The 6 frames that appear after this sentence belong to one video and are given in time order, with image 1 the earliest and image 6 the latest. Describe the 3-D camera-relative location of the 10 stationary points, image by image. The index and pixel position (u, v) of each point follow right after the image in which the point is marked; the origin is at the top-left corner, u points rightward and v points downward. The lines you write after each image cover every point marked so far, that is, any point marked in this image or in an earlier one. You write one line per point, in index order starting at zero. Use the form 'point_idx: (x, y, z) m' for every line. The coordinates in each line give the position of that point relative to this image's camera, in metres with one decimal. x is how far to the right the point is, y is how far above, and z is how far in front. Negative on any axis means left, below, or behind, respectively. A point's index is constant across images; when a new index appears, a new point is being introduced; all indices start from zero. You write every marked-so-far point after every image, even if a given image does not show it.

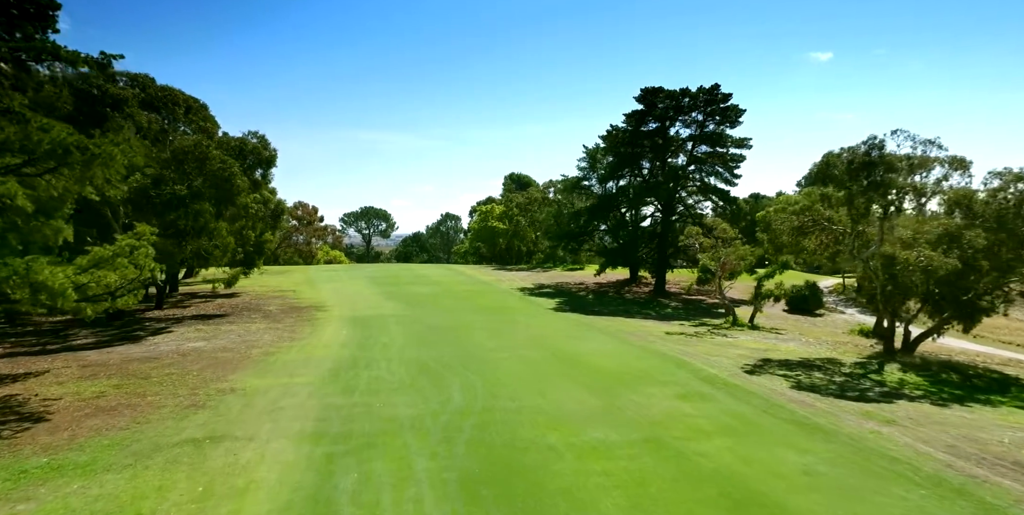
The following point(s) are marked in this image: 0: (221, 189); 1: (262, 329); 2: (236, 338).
0: (-8.4, +2.0, +19.6) m
1: (-7.0, -2.0, +18.8) m
2: (-7.0, -2.0, +17.2) m
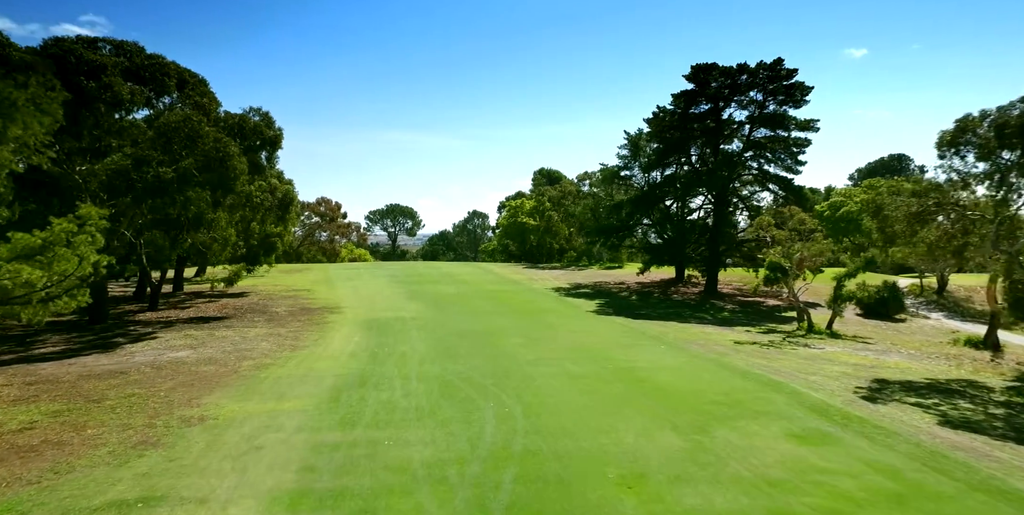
0: (-7.4, +2.2, +17.0) m
1: (-6.0, -1.9, +16.3) m
2: (-6.1, -1.9, +14.6) m
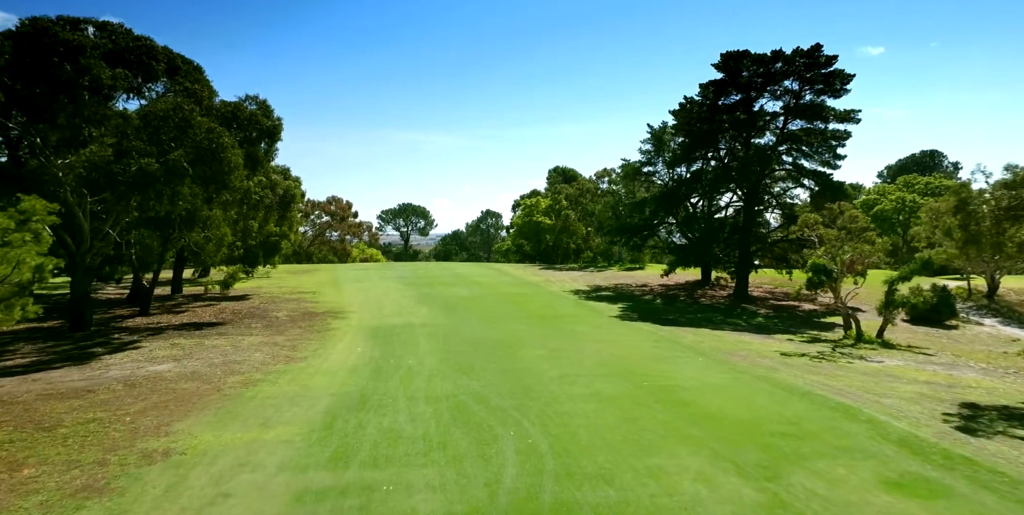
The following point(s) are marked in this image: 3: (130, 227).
0: (-7.0, +2.1, +15.6) m
1: (-5.6, -1.9, +14.8) m
2: (-5.7, -1.9, +13.1) m
3: (-9.3, +0.7, +16.4) m
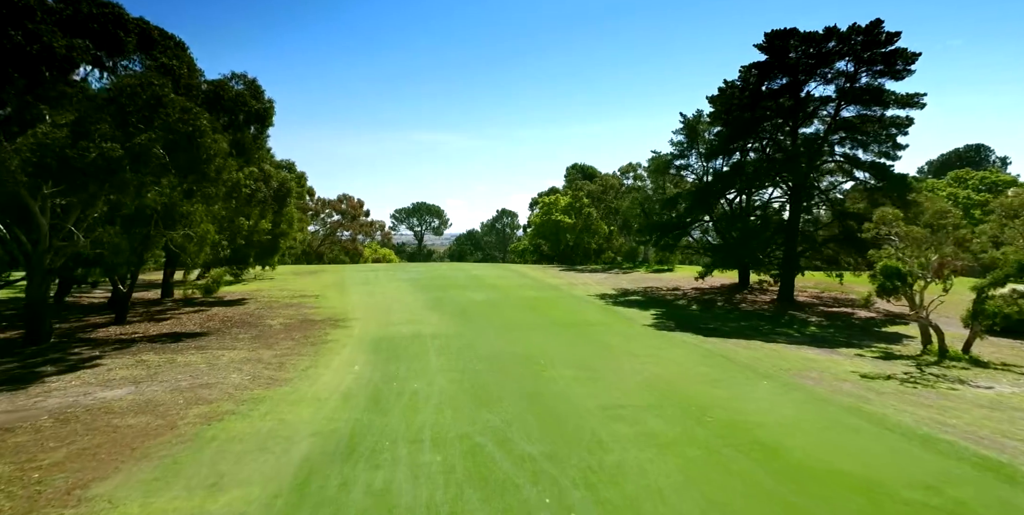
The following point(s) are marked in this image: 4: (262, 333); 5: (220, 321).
0: (-6.5, +2.1, +13.4) m
1: (-5.1, -1.9, +12.6) m
2: (-5.3, -2.0, +11.0) m
3: (-8.8, +0.7, +14.3) m
4: (-6.1, -1.8, +16.4) m
5: (-7.7, -1.7, +17.8) m
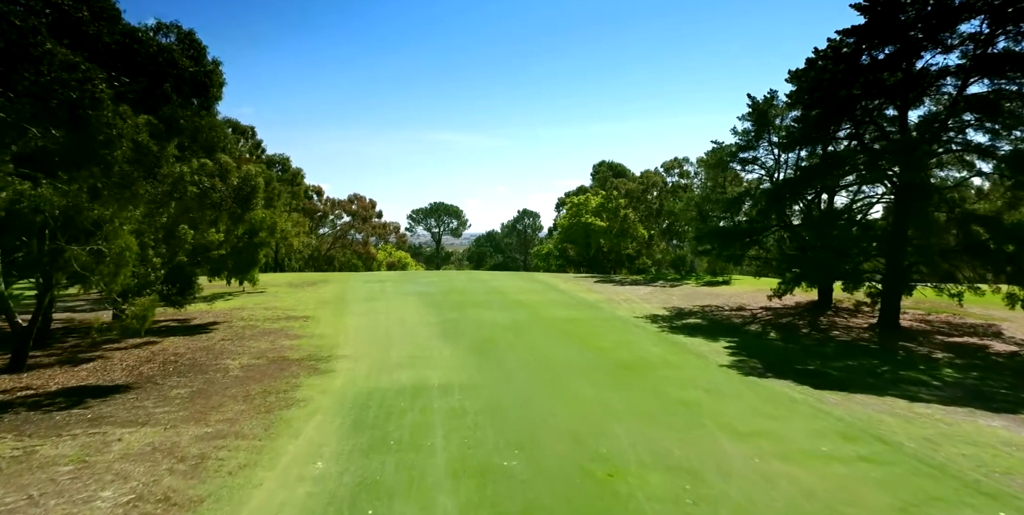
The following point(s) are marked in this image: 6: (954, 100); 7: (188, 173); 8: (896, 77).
0: (-5.9, +1.7, +9.0) m
1: (-4.5, -2.3, +8.1) m
2: (-4.7, -2.4, +6.5) m
3: (-8.2, +0.3, +10.0) m
4: (-5.4, -2.2, +12.0) m
5: (-7.0, -2.1, +13.4) m
6: (+11.7, +4.1, +17.8) m
7: (-6.0, +1.6, +12.7) m
8: (+10.4, +4.9, +18.1) m
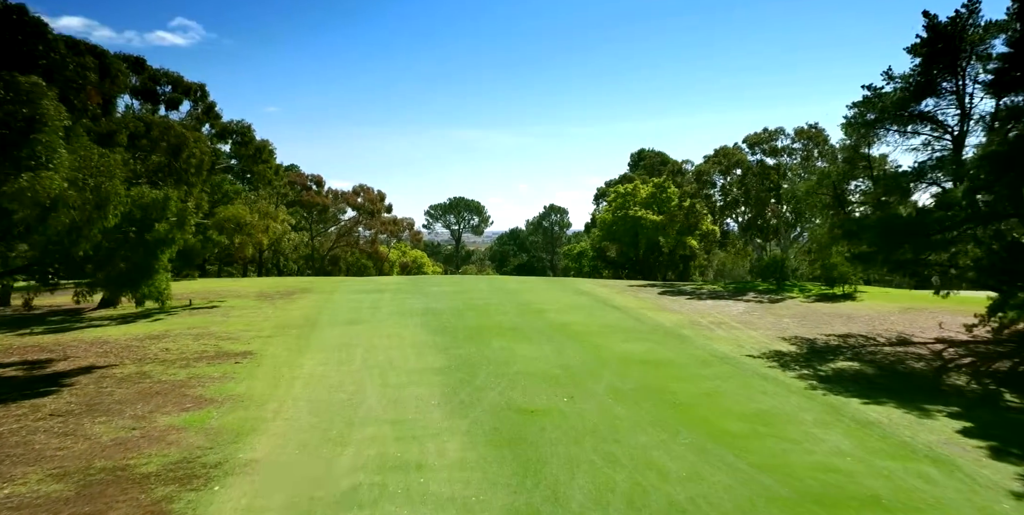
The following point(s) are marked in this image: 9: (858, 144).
0: (-5.3, +1.6, +1.6) m
1: (-4.0, -2.5, +0.7) m
2: (-4.3, -2.5, -1.0) m
3: (-7.6, +0.2, +2.6) m
4: (-4.7, -2.4, +4.5) m
5: (-6.2, -2.2, +6.0) m
6: (+12.5, +4.0, +9.8) m
7: (-5.3, +1.5, +5.2) m
8: (+11.2, +4.7, +10.1) m
9: (+8.4, +2.7, +16.5) m
